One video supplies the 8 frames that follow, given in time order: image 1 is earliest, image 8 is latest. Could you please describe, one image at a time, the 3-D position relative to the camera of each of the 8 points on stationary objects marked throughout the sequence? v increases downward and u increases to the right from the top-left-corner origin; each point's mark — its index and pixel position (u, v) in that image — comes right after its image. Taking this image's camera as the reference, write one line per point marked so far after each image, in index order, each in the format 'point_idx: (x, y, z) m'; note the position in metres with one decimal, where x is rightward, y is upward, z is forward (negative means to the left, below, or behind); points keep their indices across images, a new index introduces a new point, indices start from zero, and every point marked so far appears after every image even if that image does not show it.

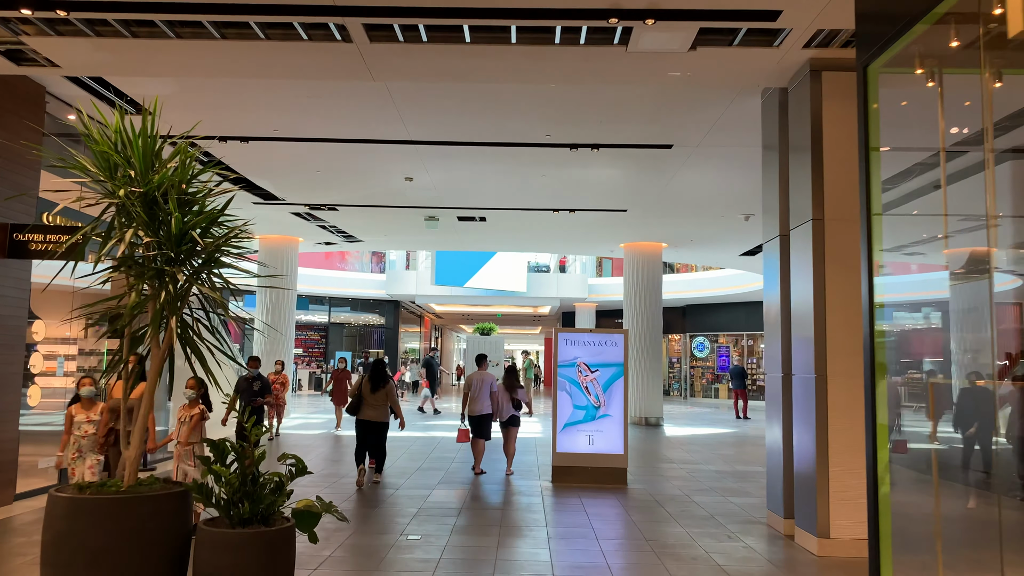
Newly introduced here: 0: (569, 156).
0: (+0.6, +1.4, +8.6) m
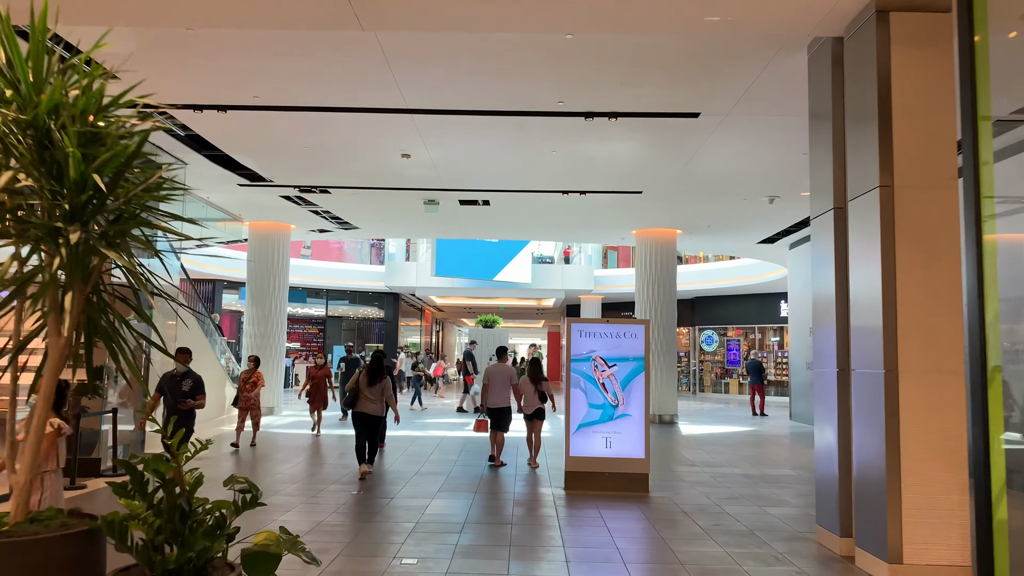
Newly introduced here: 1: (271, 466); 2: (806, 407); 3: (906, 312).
0: (+0.7, +1.6, +7.8) m
1: (-2.6, -1.9, +8.7) m
2: (+5.1, -2.0, +13.7) m
3: (+2.2, -0.1, +4.5) m
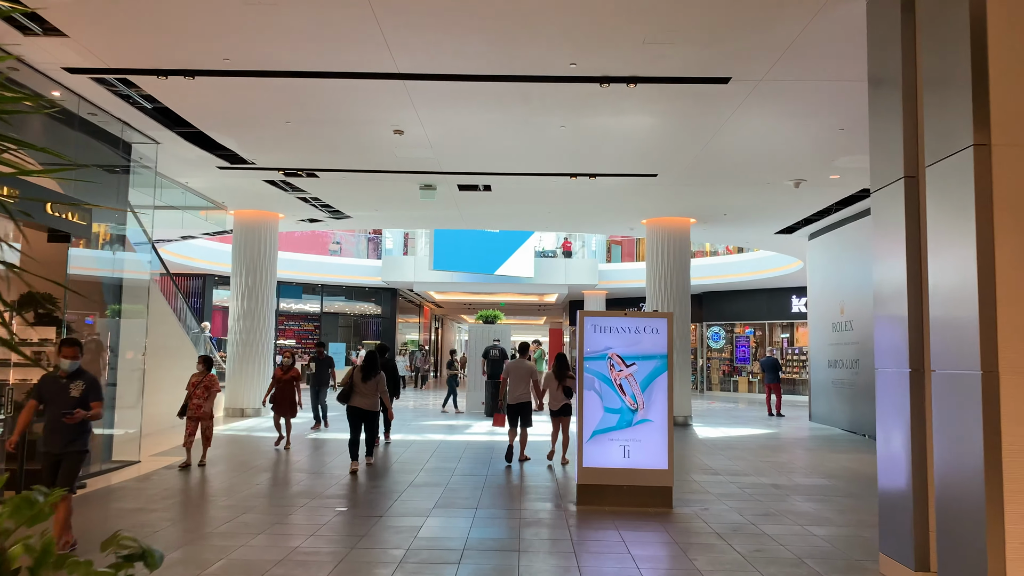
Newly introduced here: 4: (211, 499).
0: (+0.7, +1.7, +6.9) m
1: (-2.6, -1.8, +7.8) m
2: (+5.1, -1.9, +12.9) m
3: (+2.2, -0.1, +3.6) m
4: (-2.5, -1.7, +6.5) m
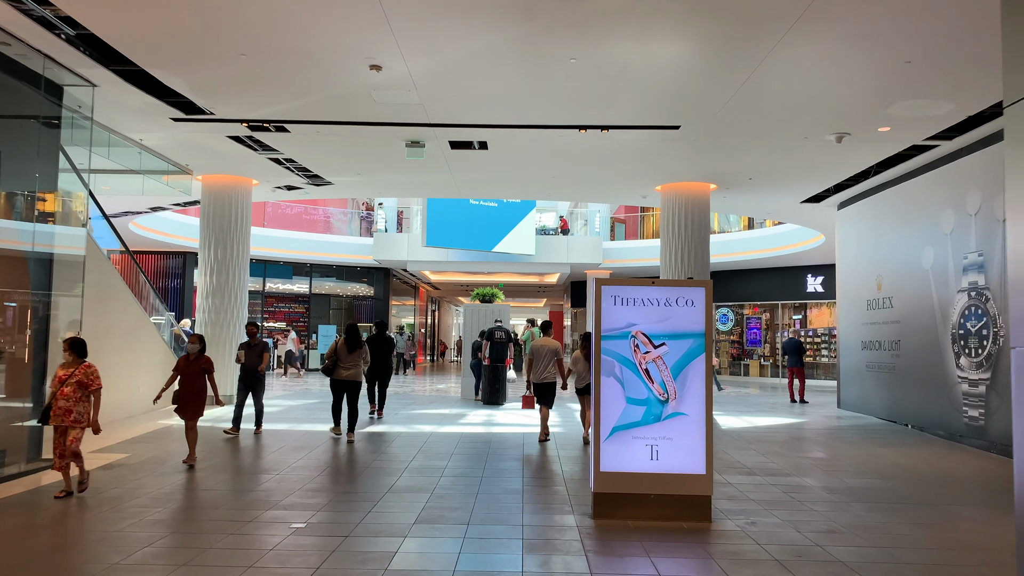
0: (+0.7, +1.9, +5.6) m
1: (-2.6, -1.6, +6.6) m
2: (+5.1, -1.5, +11.7) m
3: (+2.3, +0.1, +2.4) m
4: (-2.5, -1.5, +5.3) m
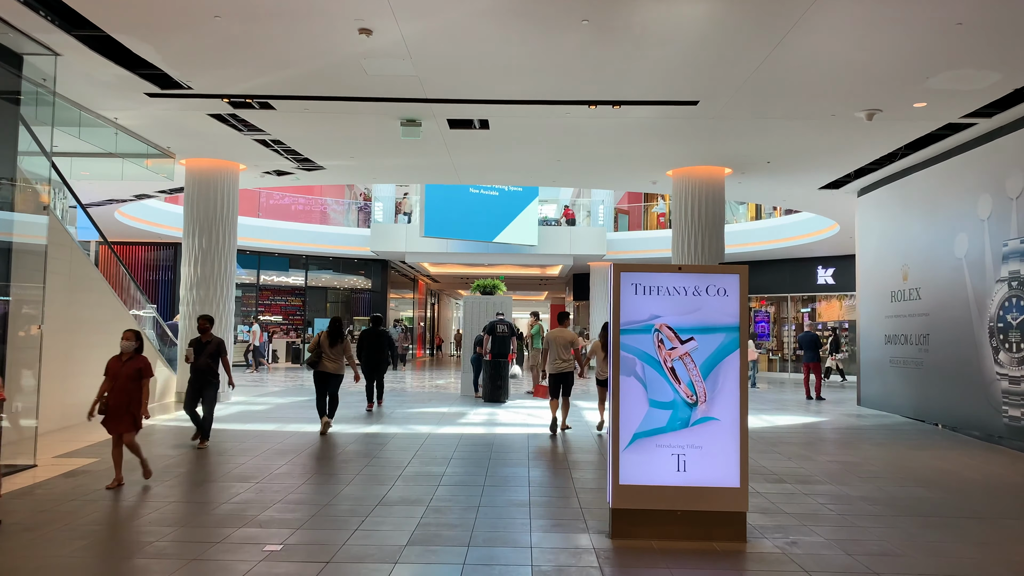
0: (+0.8, +2.0, +5.0) m
1: (-2.5, -1.5, +5.9) m
2: (+5.1, -1.4, +11.0) m
3: (+2.3, +0.2, +1.7) m
4: (-2.4, -1.4, +4.6) m
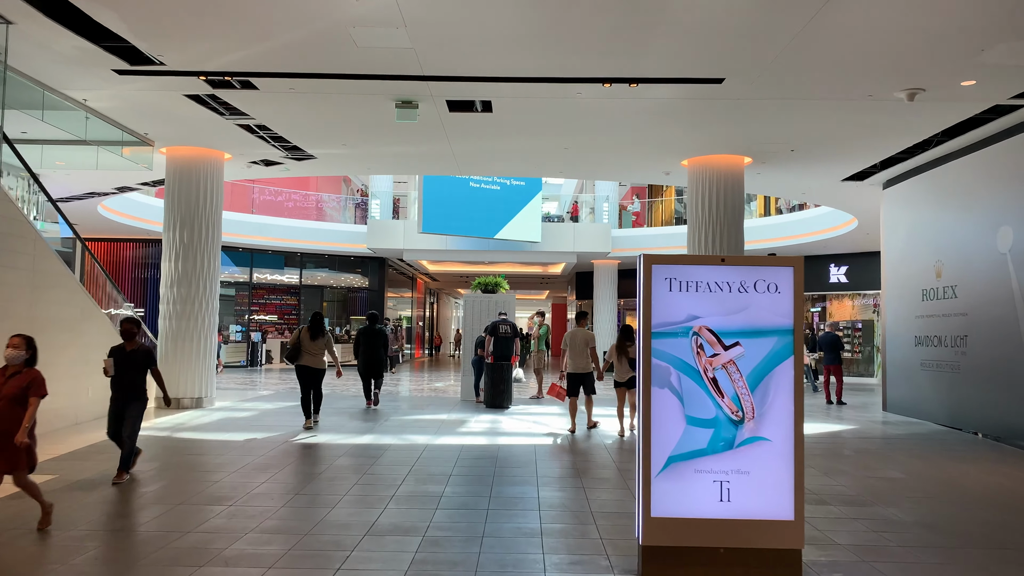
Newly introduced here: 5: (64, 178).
0: (+0.8, +2.0, +4.2) m
1: (-2.5, -1.4, +5.2) m
2: (+5.2, -1.4, +10.3) m
3: (+2.3, +0.2, +1.0) m
4: (-2.4, -1.4, +3.9) m
5: (-6.2, +1.5, +11.1) m
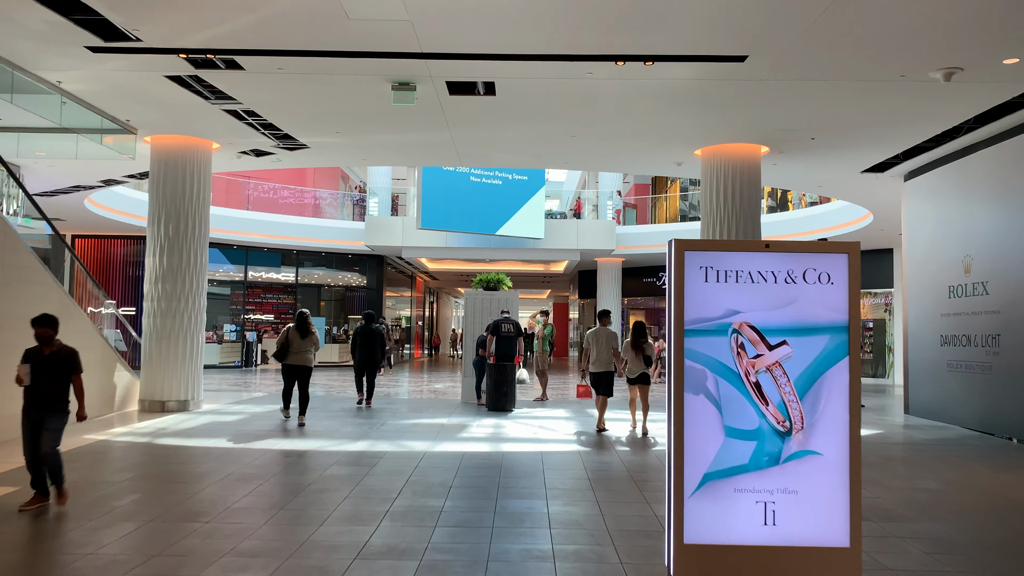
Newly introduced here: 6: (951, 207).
0: (+0.9, +2.1, +3.7) m
1: (-2.4, -1.4, +4.7) m
2: (+5.2, -1.3, +9.8) m
3: (+2.4, +0.3, +0.5) m
4: (-2.3, -1.3, +3.4) m
5: (-6.2, +1.6, +10.5) m
6: (+5.3, +1.0, +9.6) m
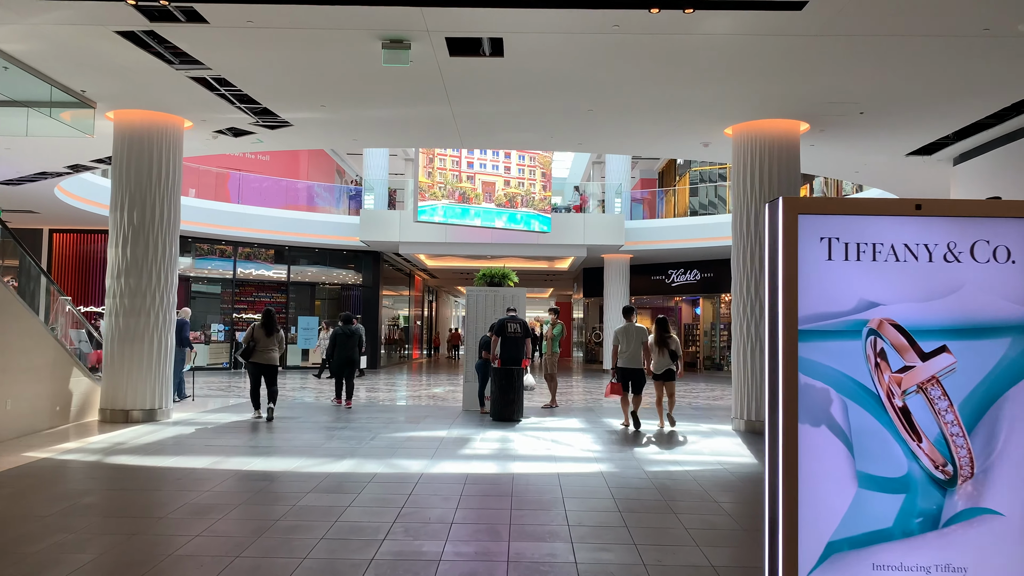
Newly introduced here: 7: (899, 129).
0: (+1.0, +2.1, +2.7) m
1: (-2.3, -1.3, +3.6) m
2: (+5.3, -1.3, +8.7) m
3: (+2.5, +0.3, -0.6) m
4: (-2.2, -1.3, +2.3) m
5: (-6.1, +1.6, +9.5) m
6: (+5.4, +1.0, +8.6) m
7: (+4.1, +1.7, +8.5) m
